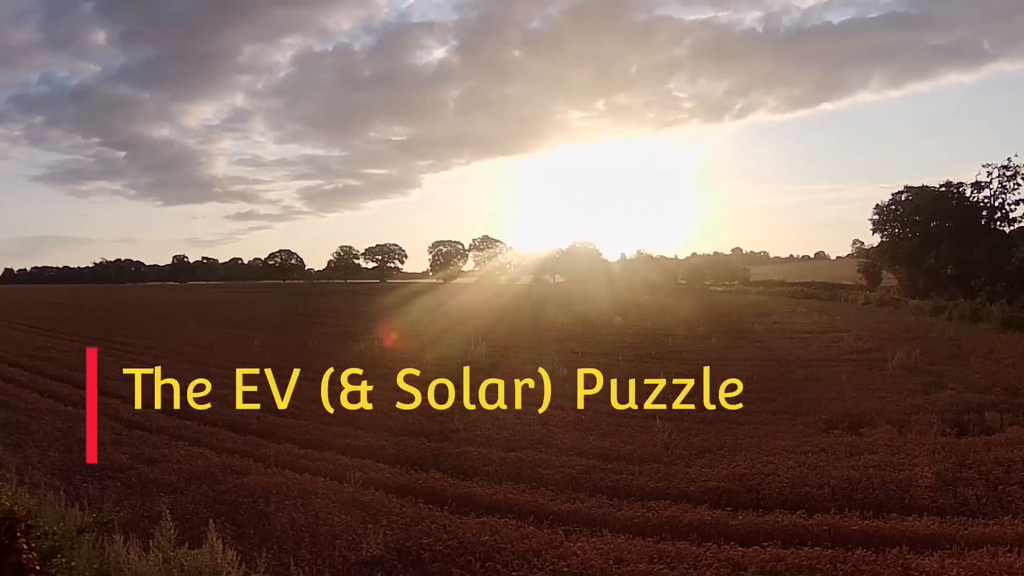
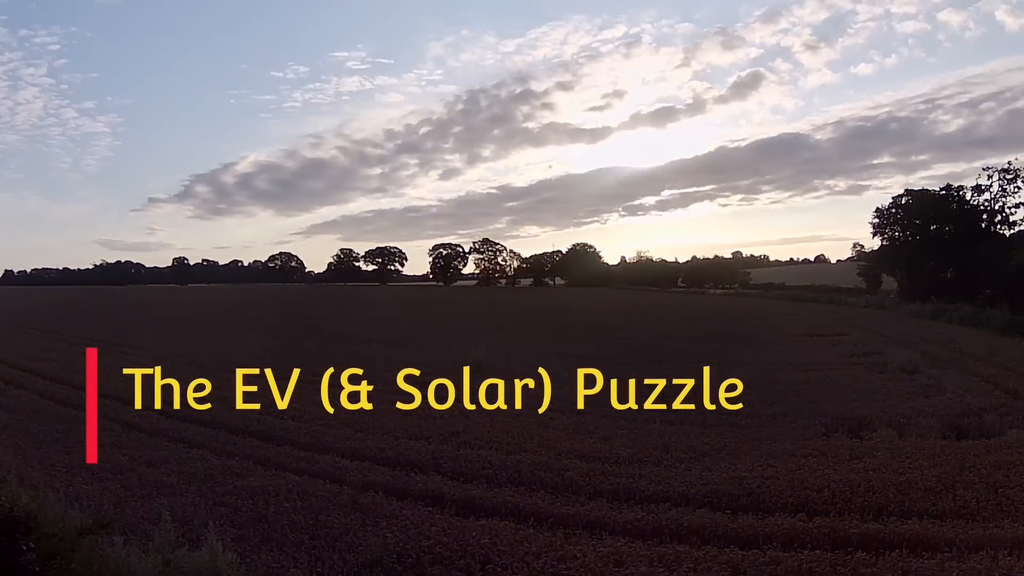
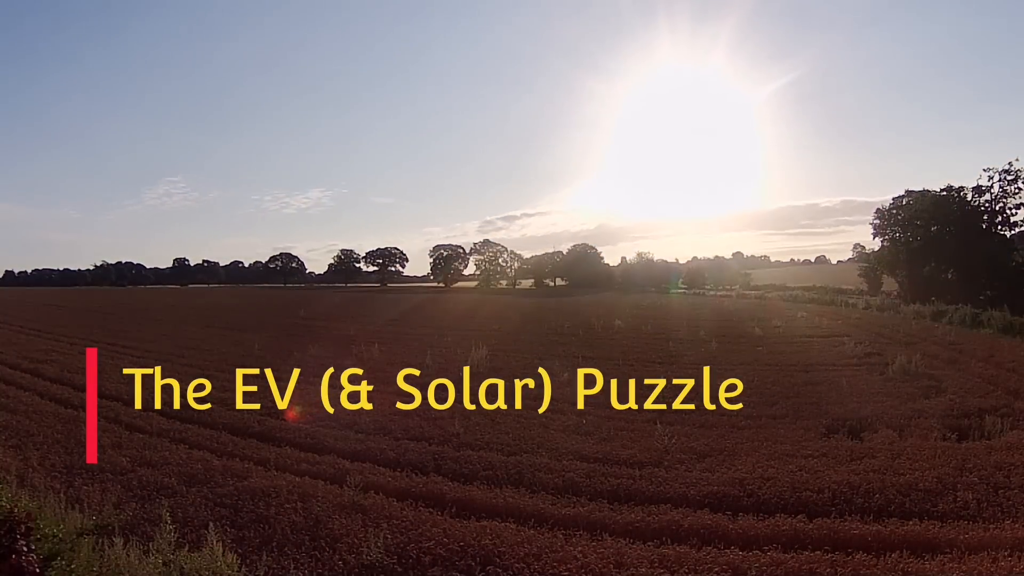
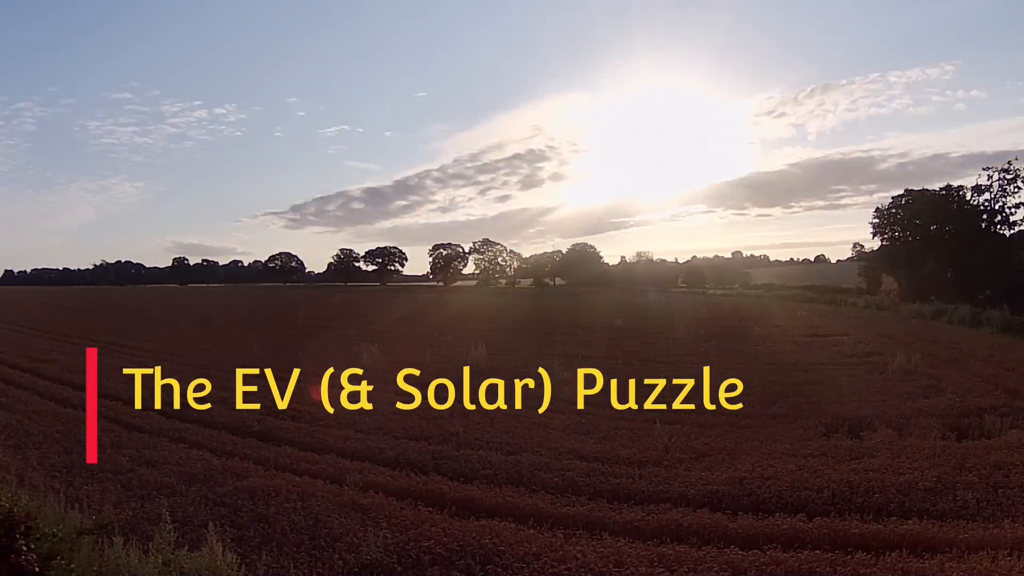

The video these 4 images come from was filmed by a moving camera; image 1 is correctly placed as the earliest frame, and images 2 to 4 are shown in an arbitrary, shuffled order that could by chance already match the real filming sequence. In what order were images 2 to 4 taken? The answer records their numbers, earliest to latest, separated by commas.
2, 4, 3
